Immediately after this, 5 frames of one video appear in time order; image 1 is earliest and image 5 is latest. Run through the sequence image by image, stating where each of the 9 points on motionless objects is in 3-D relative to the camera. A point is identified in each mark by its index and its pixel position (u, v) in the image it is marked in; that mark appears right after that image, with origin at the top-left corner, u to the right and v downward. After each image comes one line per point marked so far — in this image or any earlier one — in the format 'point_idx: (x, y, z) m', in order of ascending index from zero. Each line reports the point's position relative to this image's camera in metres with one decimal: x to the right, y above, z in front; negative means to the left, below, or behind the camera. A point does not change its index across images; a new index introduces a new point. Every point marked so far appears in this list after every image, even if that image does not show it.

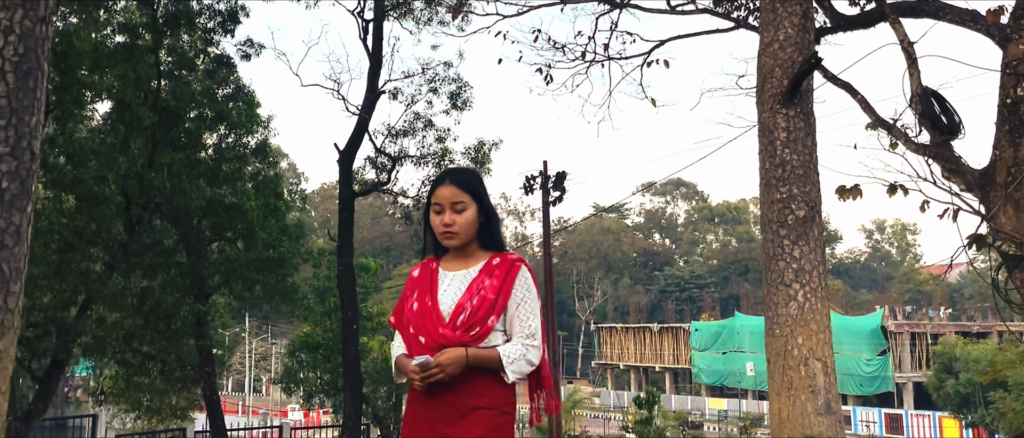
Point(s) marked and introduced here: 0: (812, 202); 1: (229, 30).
0: (+2.1, +0.1, +5.9) m
1: (-4.9, +3.3, +14.8) m
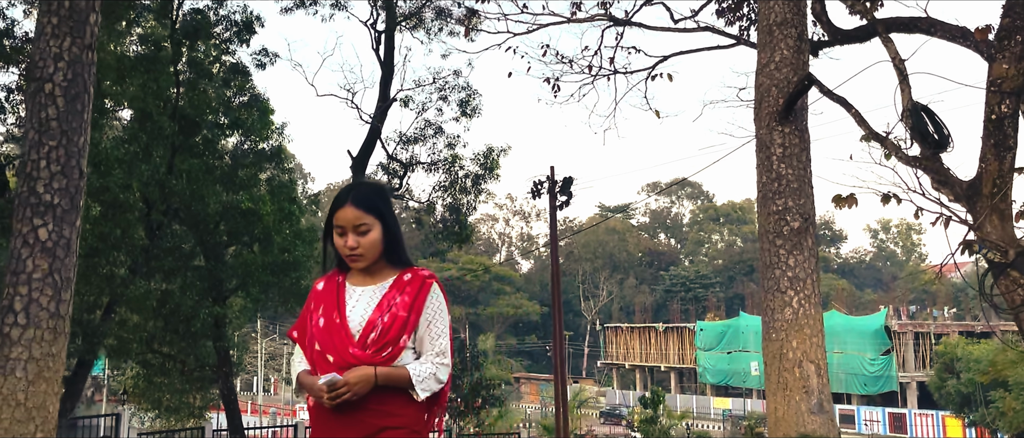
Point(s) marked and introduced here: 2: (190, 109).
0: (+2.2, 0.0, +6.3) m
1: (-4.8, +3.2, +15.2) m
2: (-5.2, +1.8, +13.8) m
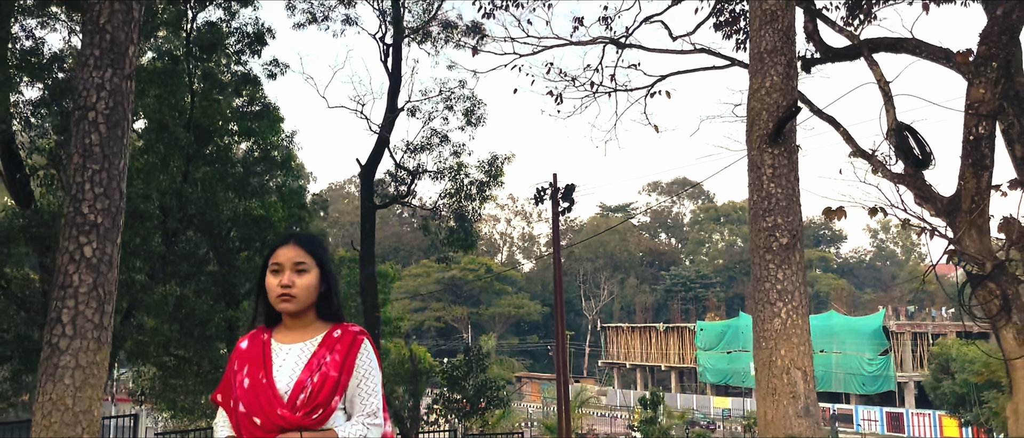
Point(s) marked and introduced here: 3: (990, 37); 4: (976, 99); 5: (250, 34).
0: (+2.2, -0.1, +6.8) m
1: (-4.7, +3.1, +15.7) m
2: (-5.1, +1.7, +14.2) m
3: (+5.0, +1.8, +9.0) m
4: (+4.9, +1.2, +9.1) m
5: (-4.8, +3.4, +15.5) m
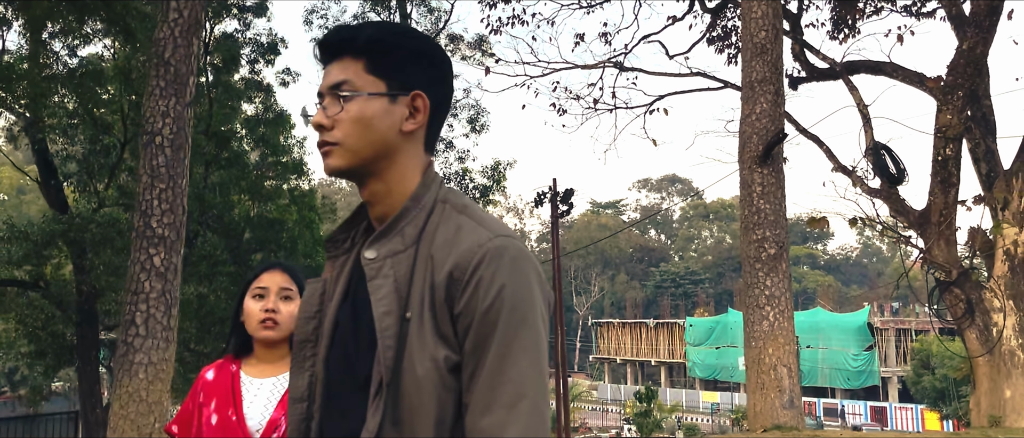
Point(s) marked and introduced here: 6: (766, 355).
0: (+2.4, -0.2, +7.6) m
1: (-4.7, +3.1, +16.4) m
2: (-5.1, +1.6, +15.0) m
3: (+5.1, +1.7, +9.8) m
4: (+5.0, +1.1, +9.9) m
5: (-4.7, +3.3, +16.2) m
6: (+2.2, -1.2, +7.4) m
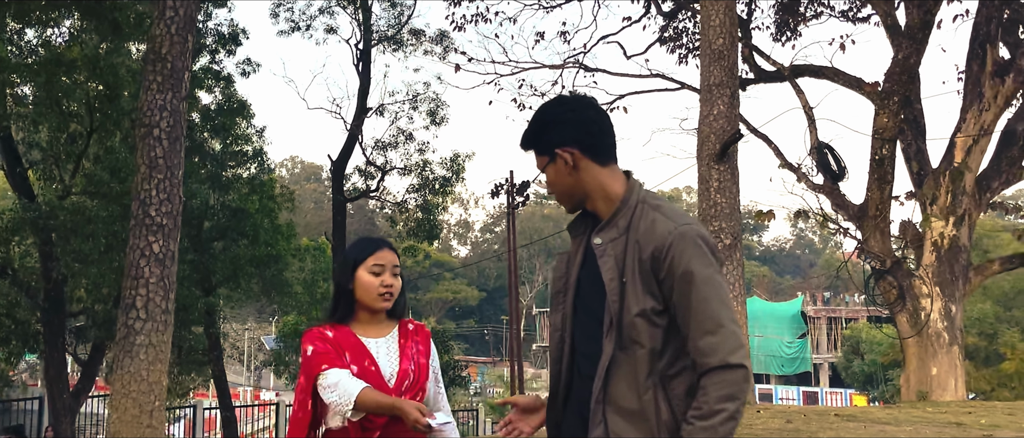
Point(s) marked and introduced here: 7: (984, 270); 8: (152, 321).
0: (+2.2, -0.1, +8.3) m
1: (-5.5, +3.3, +16.5) m
2: (-5.8, +1.8, +15.1) m
3: (+4.8, +1.8, +10.7) m
4: (+4.6, +1.2, +10.8) m
5: (-5.5, +3.5, +16.4) m
6: (+2.0, -1.1, +8.1) m
7: (+6.9, -0.7, +12.4) m
8: (-2.9, -0.8, +6.9) m
